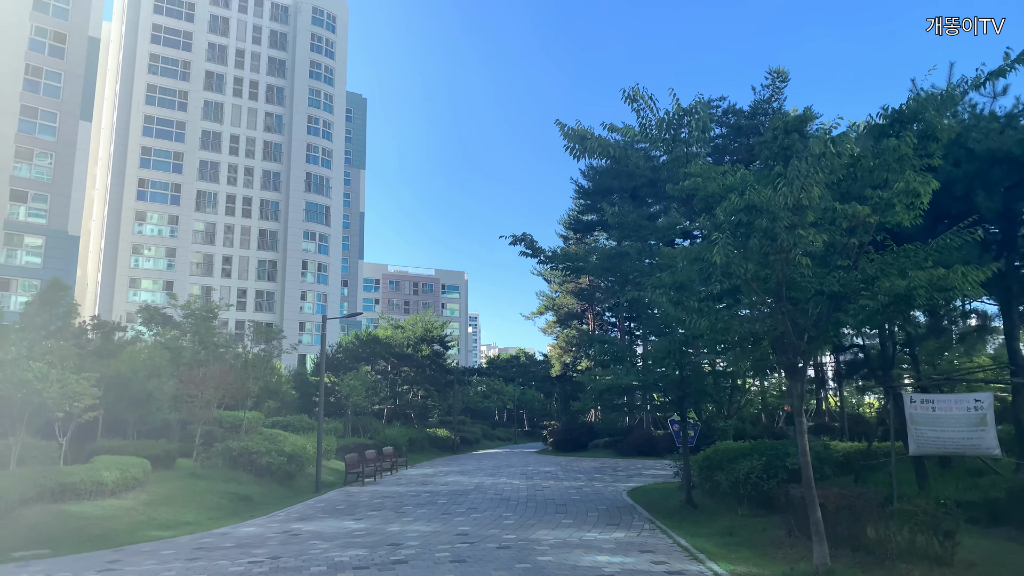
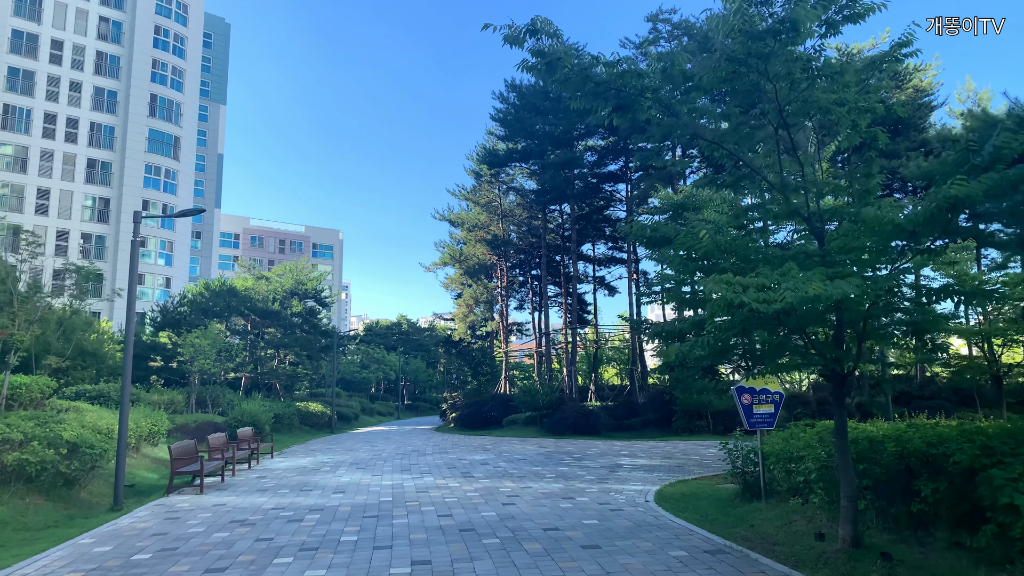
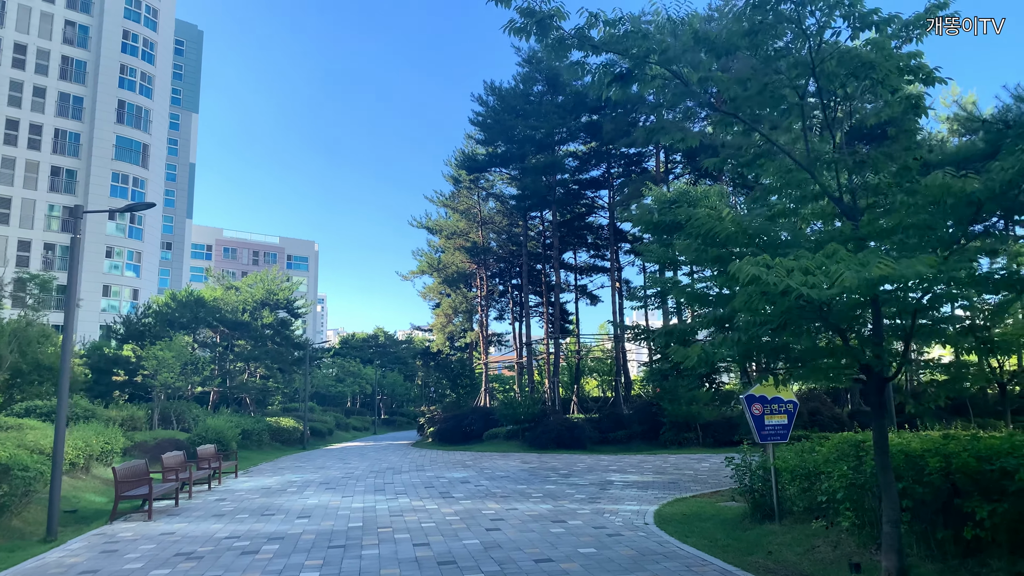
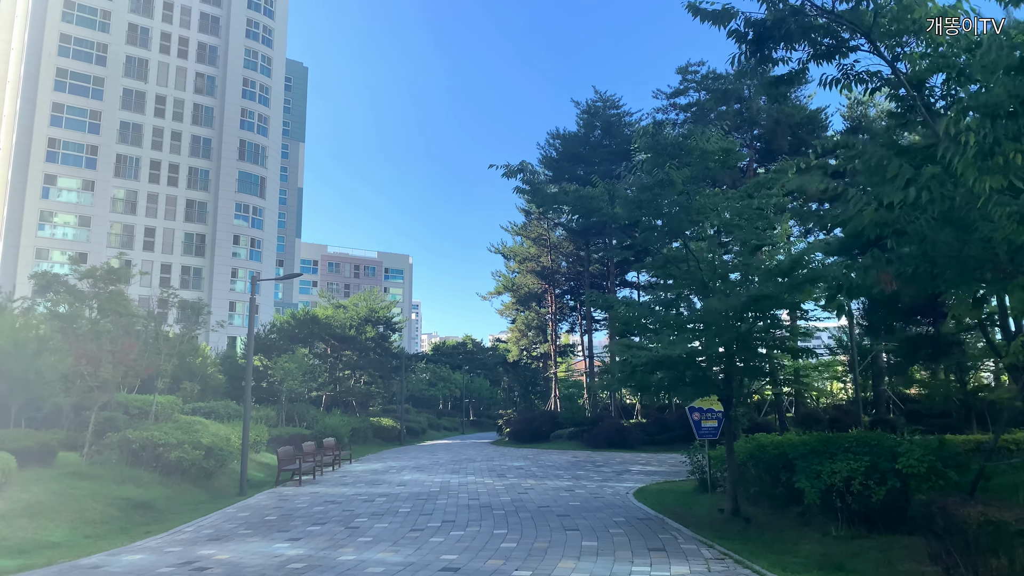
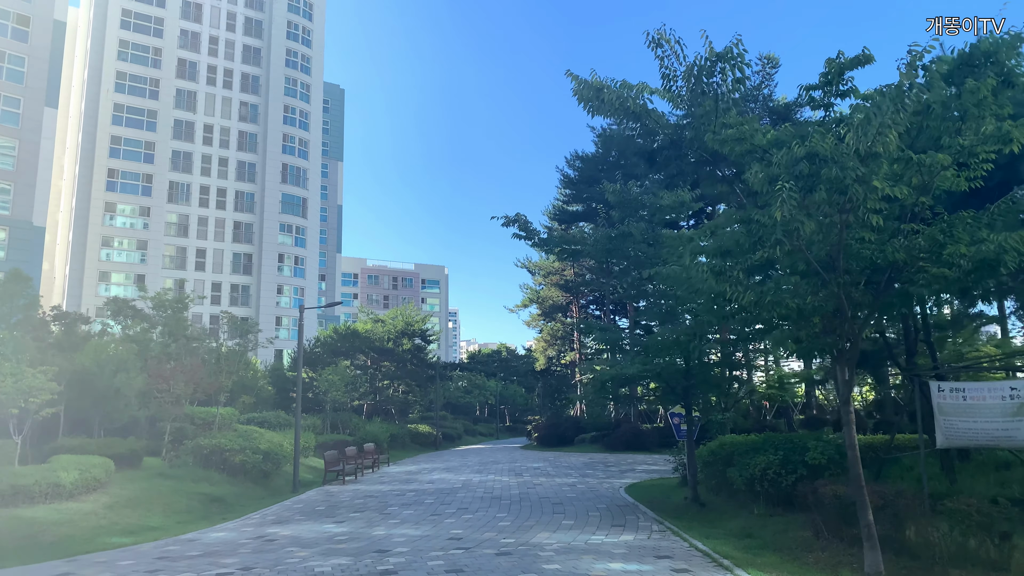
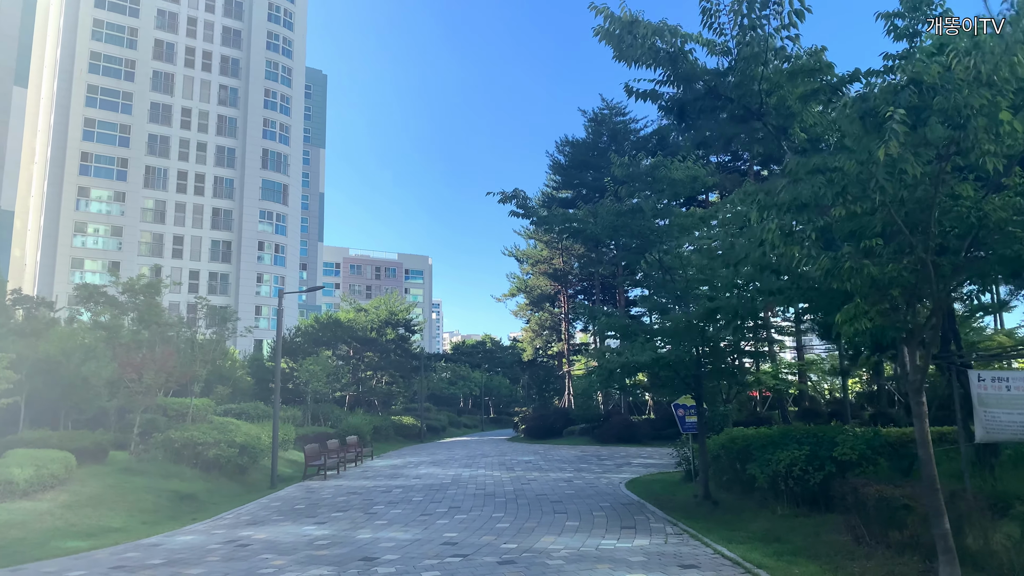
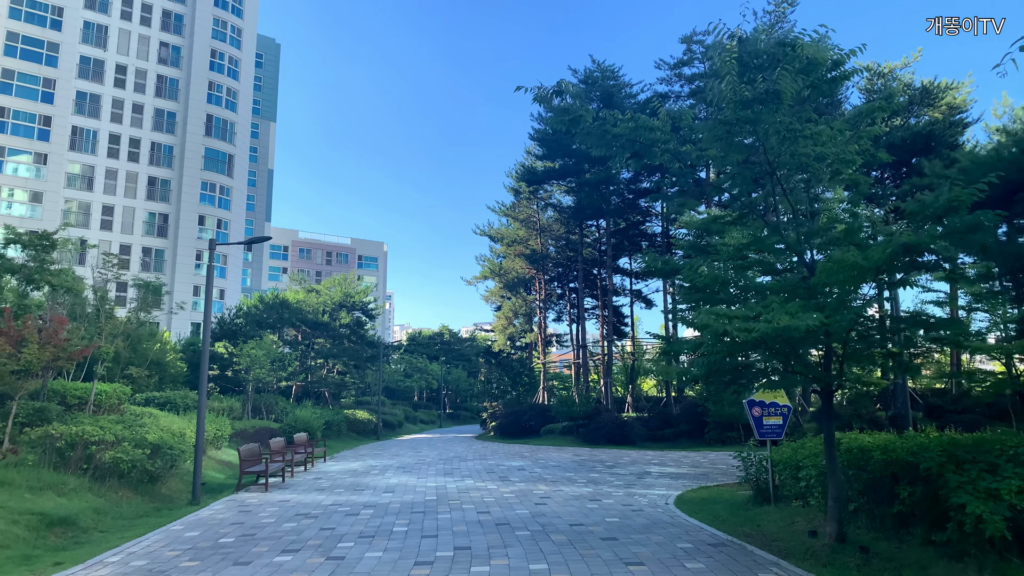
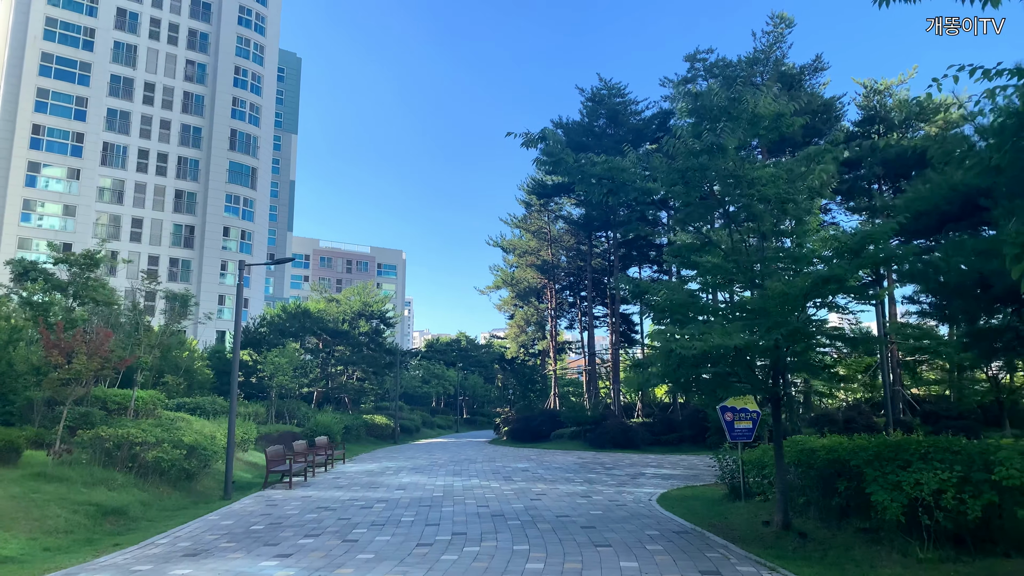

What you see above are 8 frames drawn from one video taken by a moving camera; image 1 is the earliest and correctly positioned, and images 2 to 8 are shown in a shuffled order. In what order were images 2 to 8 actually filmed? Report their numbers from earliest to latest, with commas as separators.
5, 6, 4, 8, 7, 2, 3
